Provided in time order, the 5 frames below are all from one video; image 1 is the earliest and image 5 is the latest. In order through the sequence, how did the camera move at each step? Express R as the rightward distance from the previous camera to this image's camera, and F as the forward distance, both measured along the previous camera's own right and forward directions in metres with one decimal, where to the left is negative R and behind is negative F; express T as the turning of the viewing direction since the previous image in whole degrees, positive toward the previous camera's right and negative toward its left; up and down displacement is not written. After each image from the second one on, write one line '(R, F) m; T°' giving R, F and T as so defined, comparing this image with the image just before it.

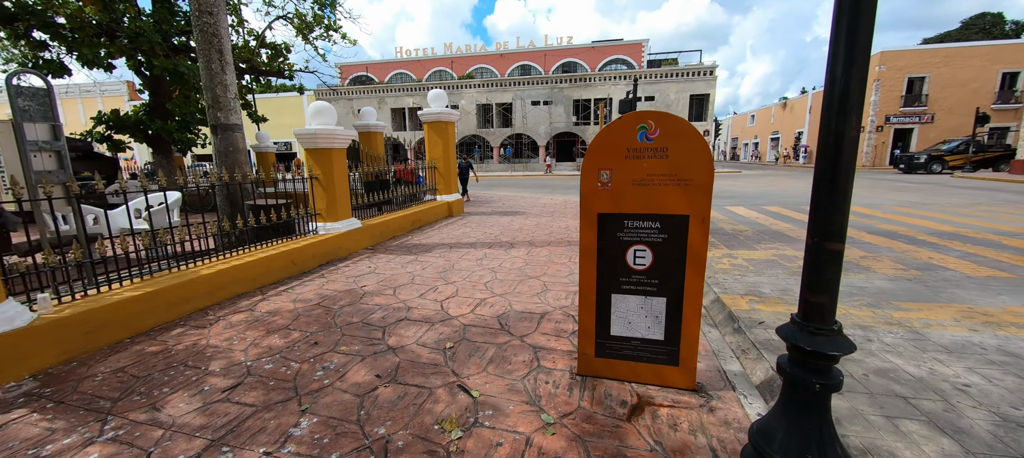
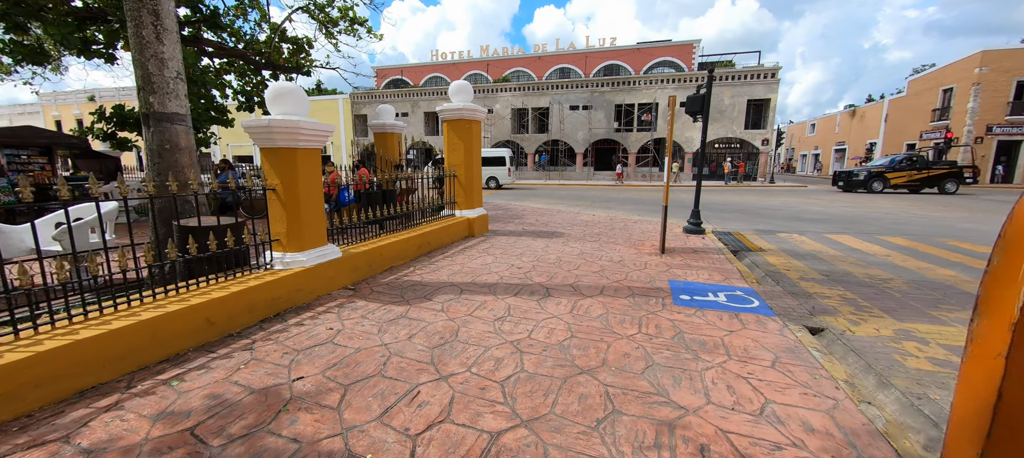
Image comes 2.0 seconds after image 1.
(-0.1, +1.8) m; -5°
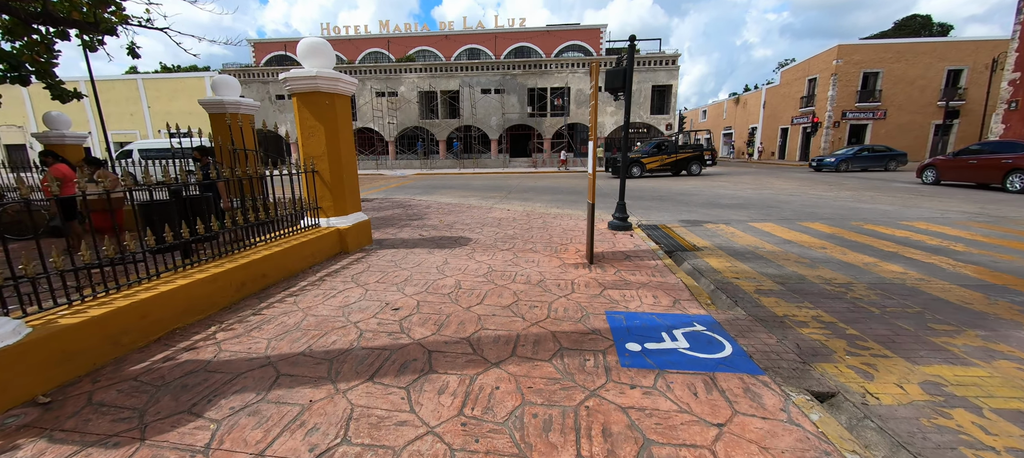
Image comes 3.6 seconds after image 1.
(+0.5, +1.5) m; +12°
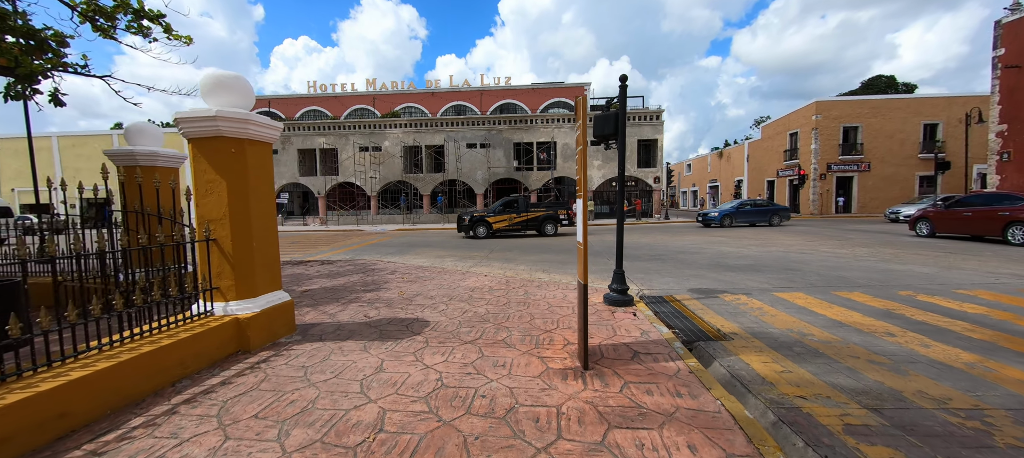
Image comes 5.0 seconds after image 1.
(+0.3, +1.3) m; +2°
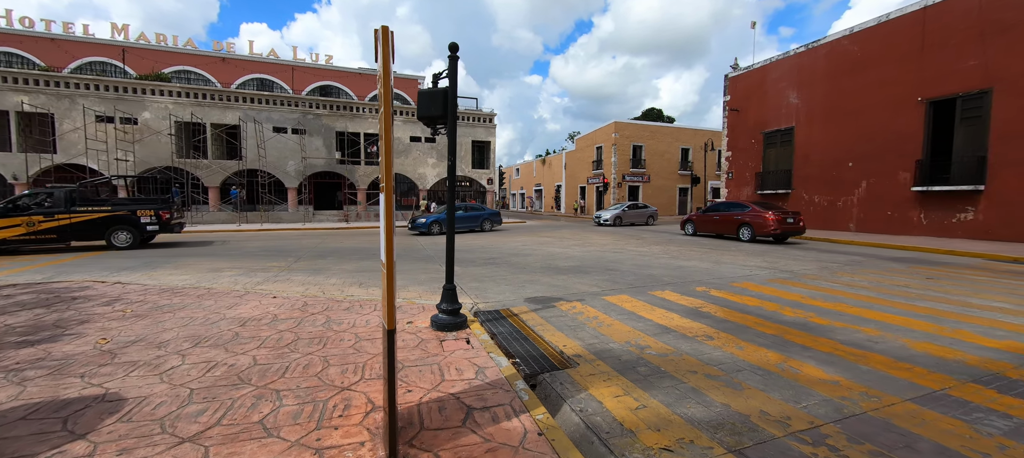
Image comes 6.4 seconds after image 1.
(+0.4, +1.1) m; +25°
